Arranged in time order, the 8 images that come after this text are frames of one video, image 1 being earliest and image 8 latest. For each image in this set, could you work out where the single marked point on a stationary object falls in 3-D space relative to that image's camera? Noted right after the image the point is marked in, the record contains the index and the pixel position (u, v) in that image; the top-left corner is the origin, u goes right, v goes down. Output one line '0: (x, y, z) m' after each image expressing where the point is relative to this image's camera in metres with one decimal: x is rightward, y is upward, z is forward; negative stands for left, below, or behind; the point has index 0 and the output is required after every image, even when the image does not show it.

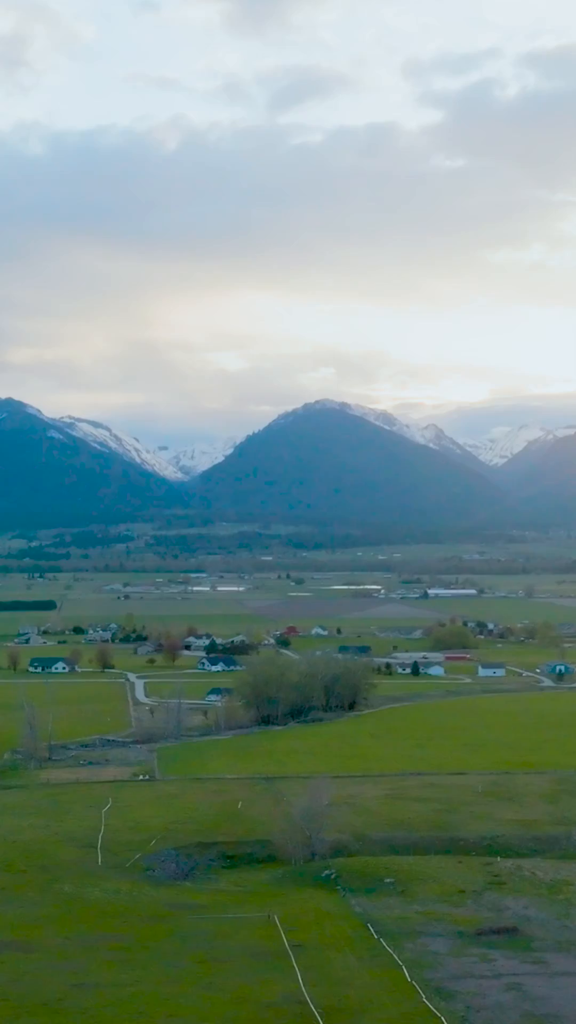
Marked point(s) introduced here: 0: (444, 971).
0: (+1.6, -4.6, +18.1) m
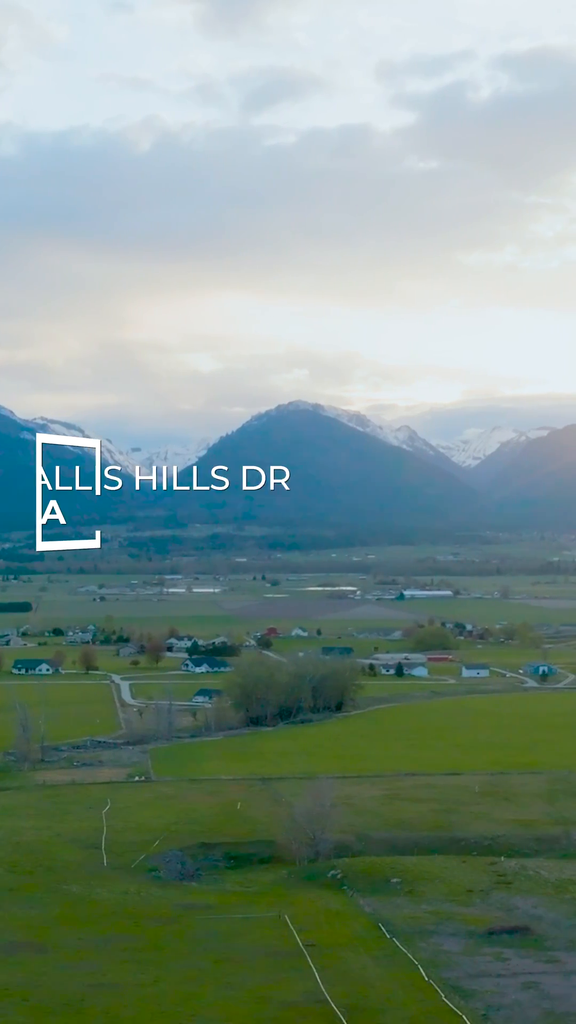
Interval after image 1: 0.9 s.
0: (+1.7, -4.6, +18.1) m
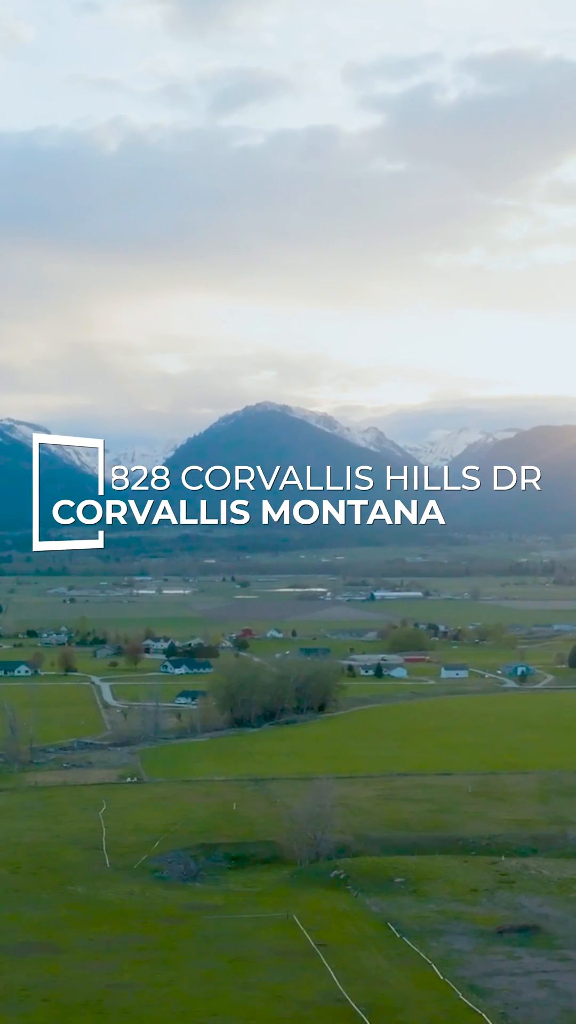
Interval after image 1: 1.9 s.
0: (+1.9, -4.7, +18.2) m
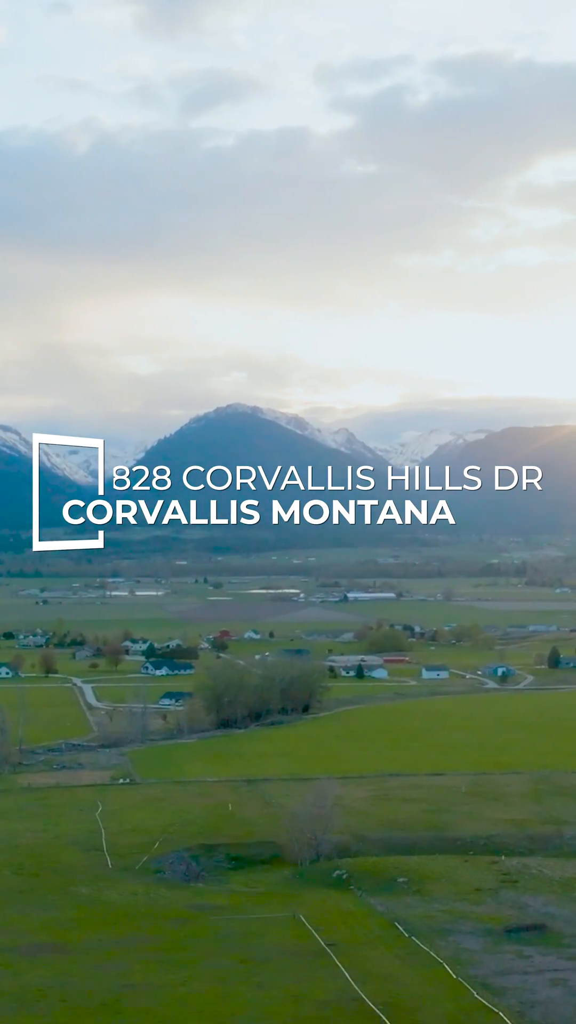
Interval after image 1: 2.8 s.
0: (+2.0, -4.7, +18.3) m
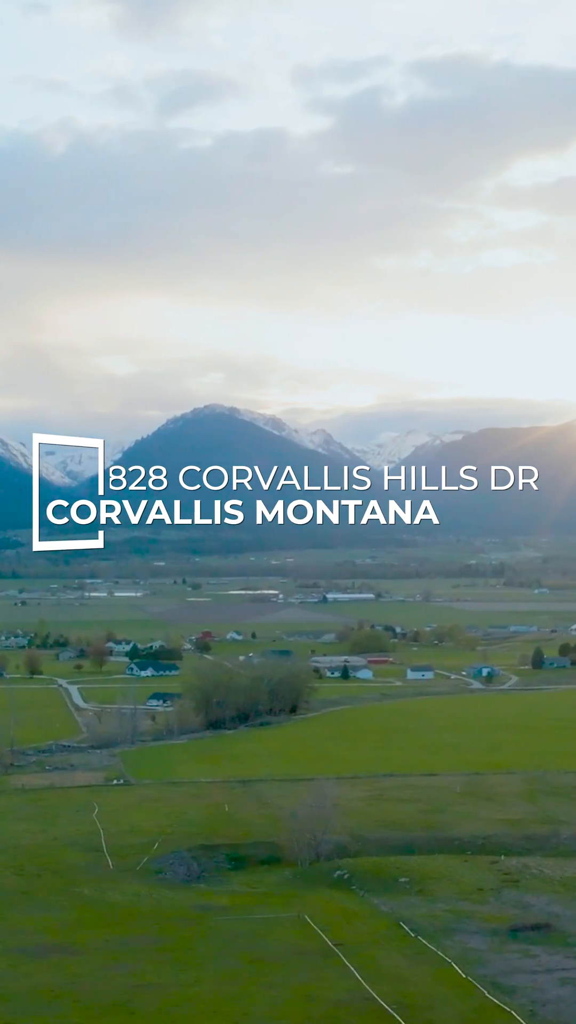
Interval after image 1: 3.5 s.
0: (+2.1, -4.7, +18.3) m
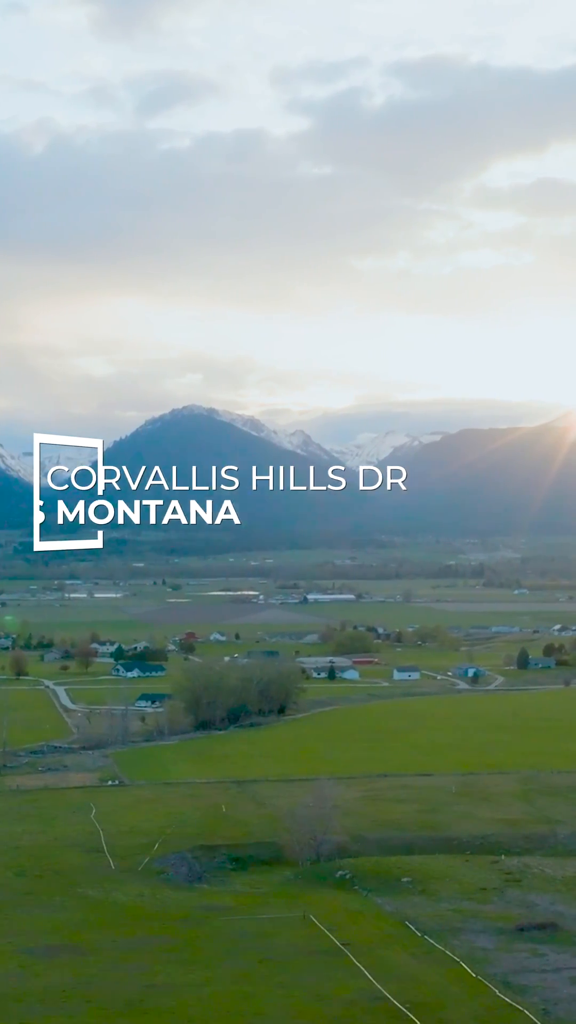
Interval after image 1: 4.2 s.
0: (+2.2, -4.7, +18.4) m
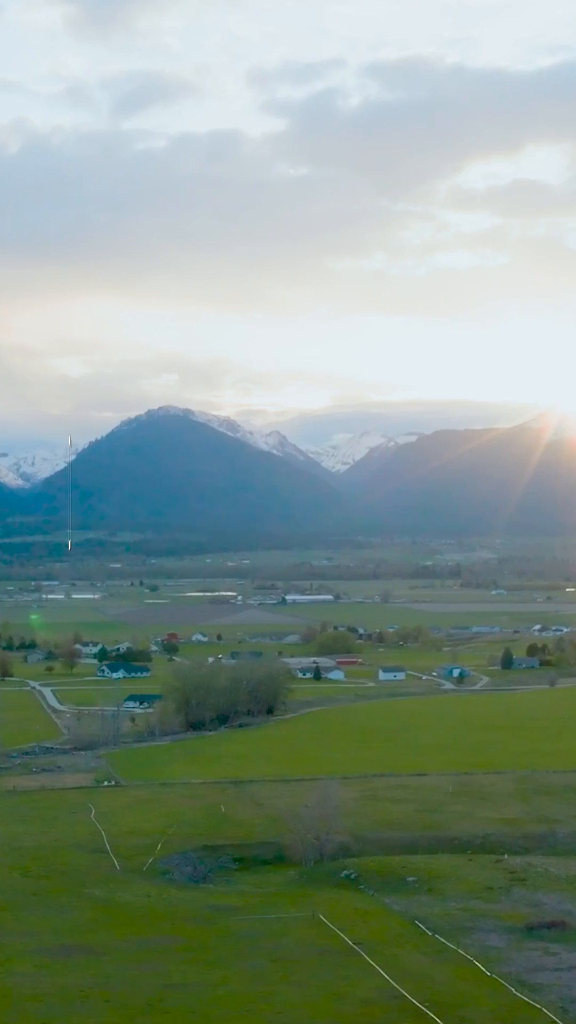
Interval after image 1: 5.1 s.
0: (+2.4, -4.7, +18.5) m
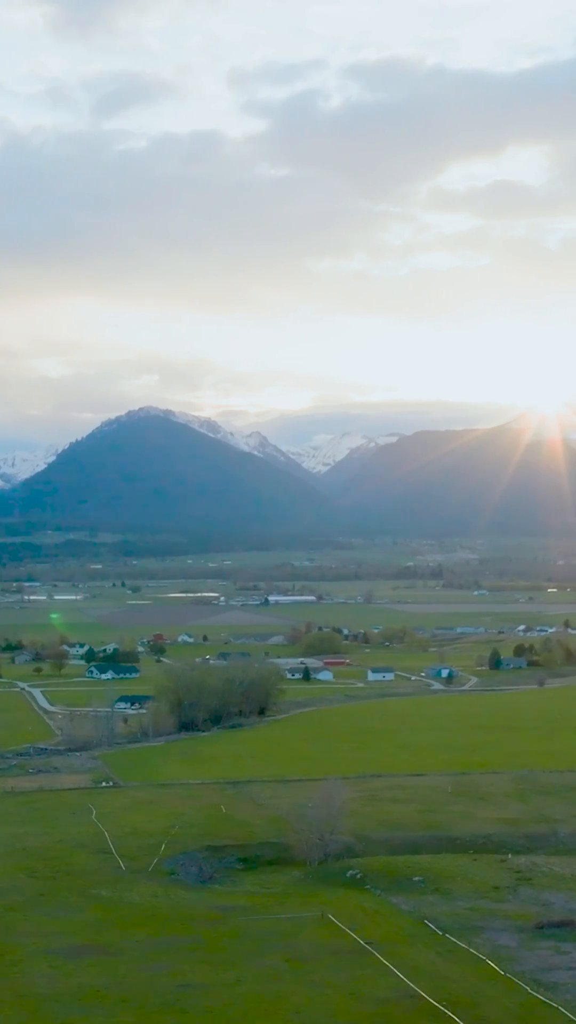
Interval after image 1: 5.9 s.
0: (+2.5, -4.7, +18.5) m
